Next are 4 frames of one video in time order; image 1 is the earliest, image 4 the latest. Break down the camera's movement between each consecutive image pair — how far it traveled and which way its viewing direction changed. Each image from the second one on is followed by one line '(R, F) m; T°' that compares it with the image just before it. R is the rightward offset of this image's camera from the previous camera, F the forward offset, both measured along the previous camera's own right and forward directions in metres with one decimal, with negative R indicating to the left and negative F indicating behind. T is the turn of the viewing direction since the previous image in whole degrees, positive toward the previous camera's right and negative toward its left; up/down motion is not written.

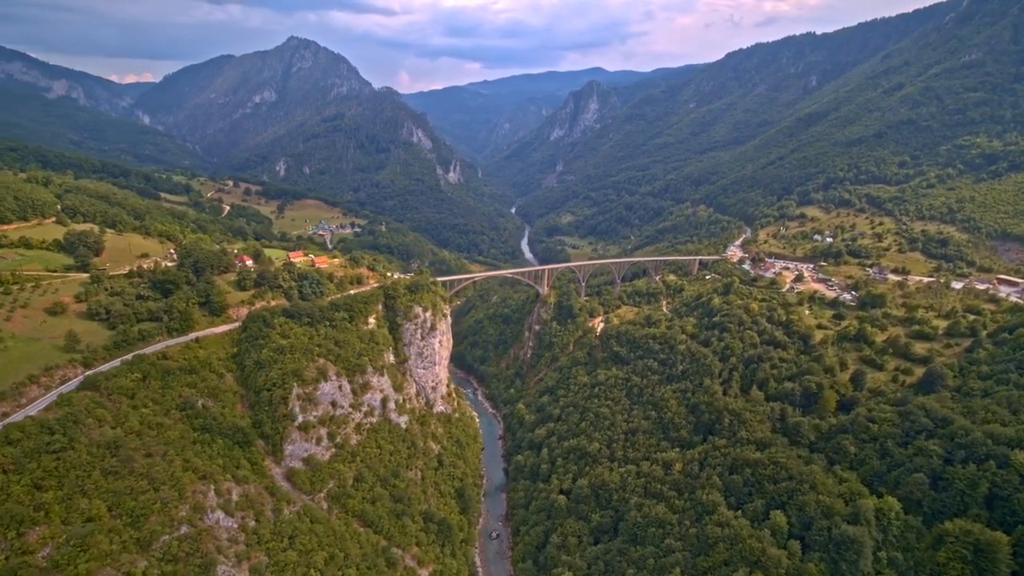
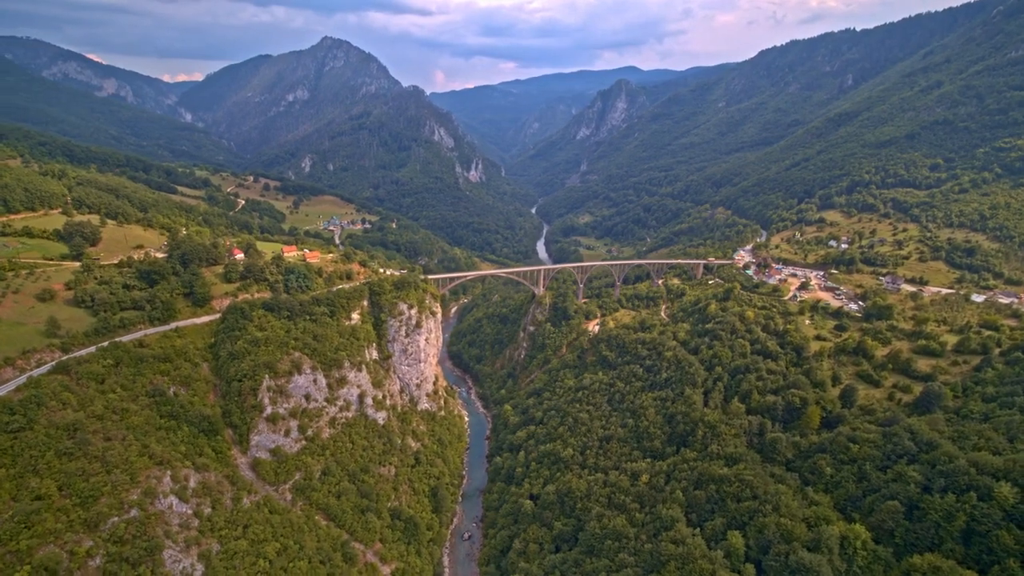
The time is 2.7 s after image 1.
(+5.2, +0.7) m; -4°
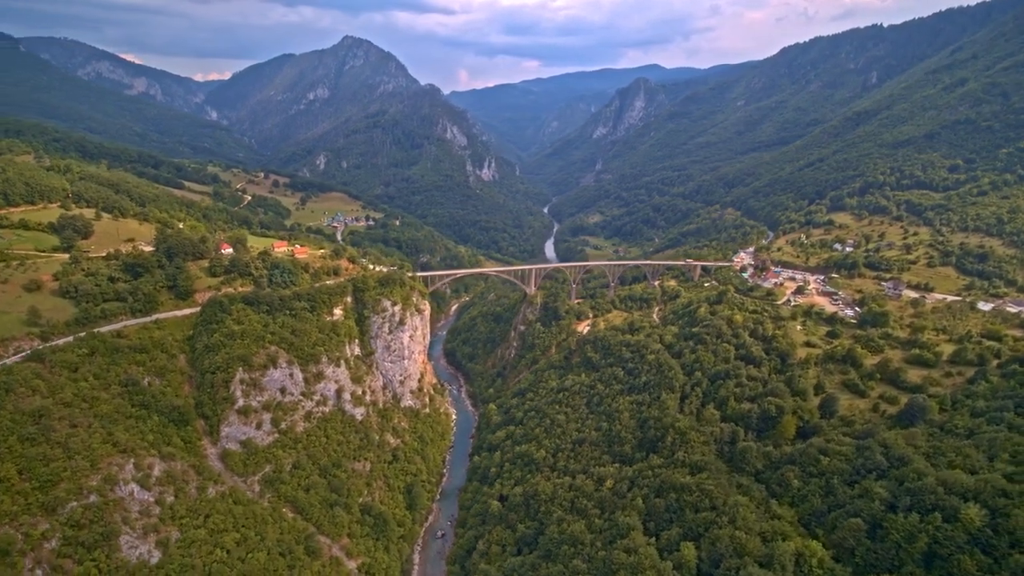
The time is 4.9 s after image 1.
(+4.3, +0.5) m; -3°
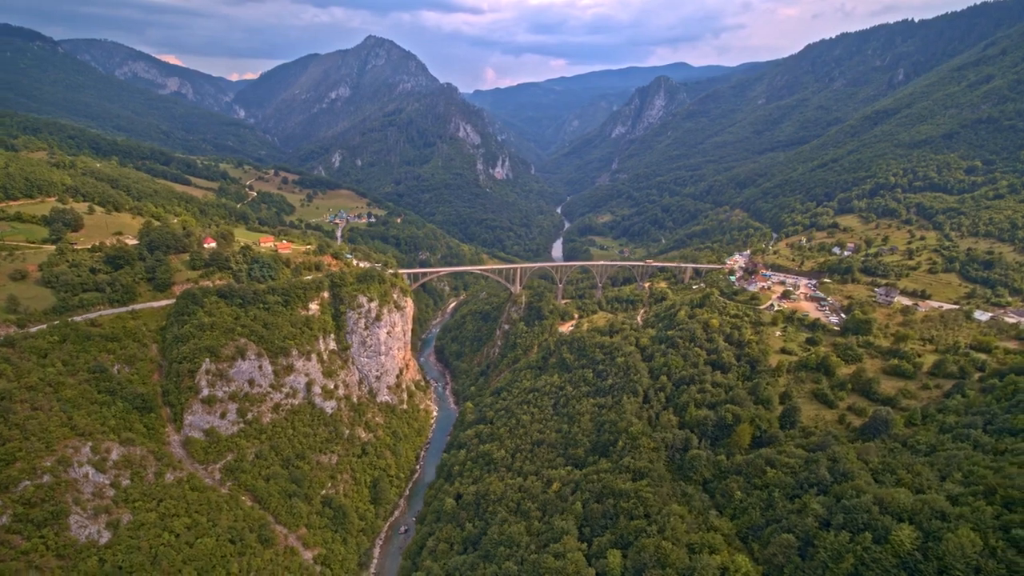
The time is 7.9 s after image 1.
(+5.7, +0.5) m; -4°
